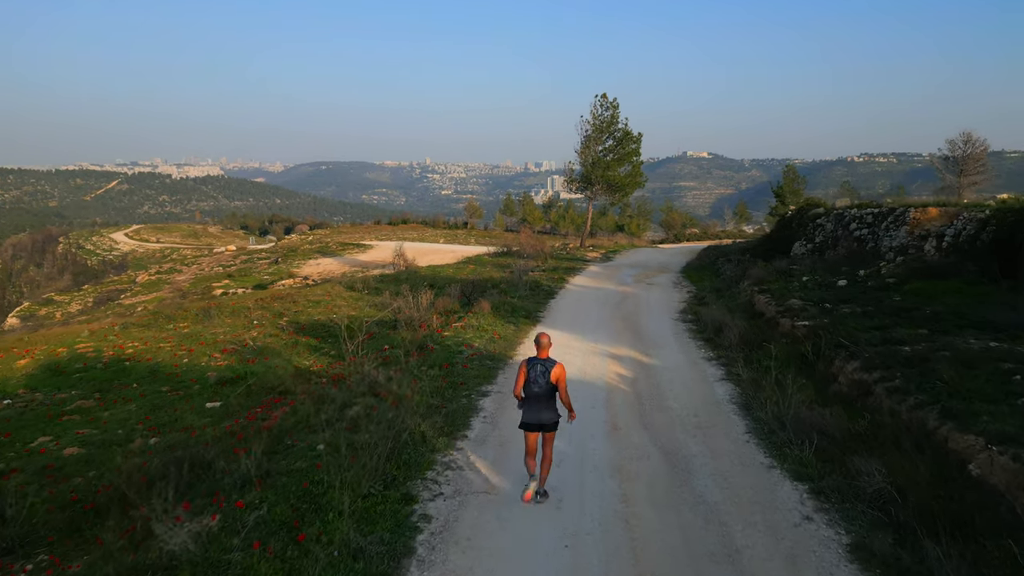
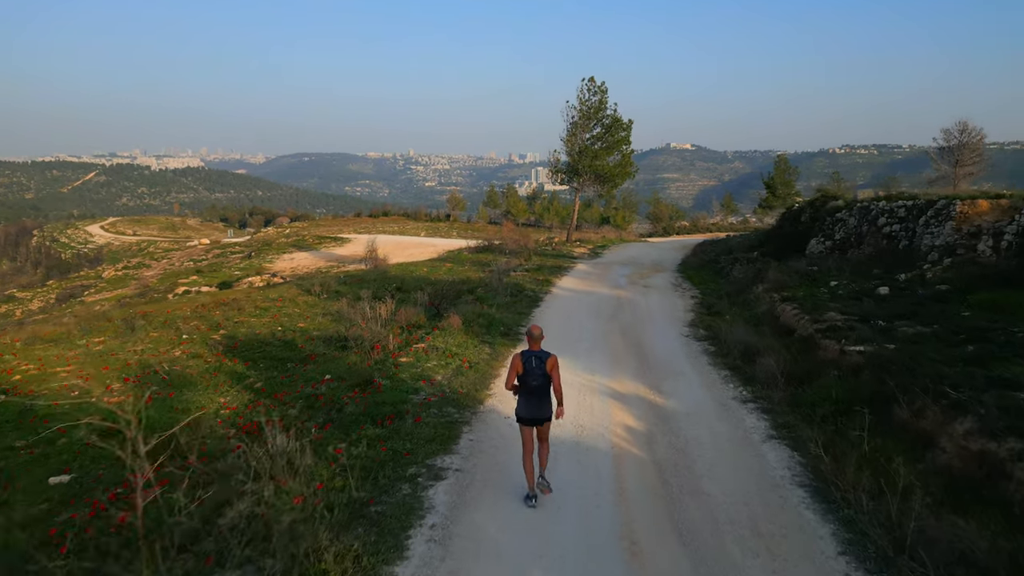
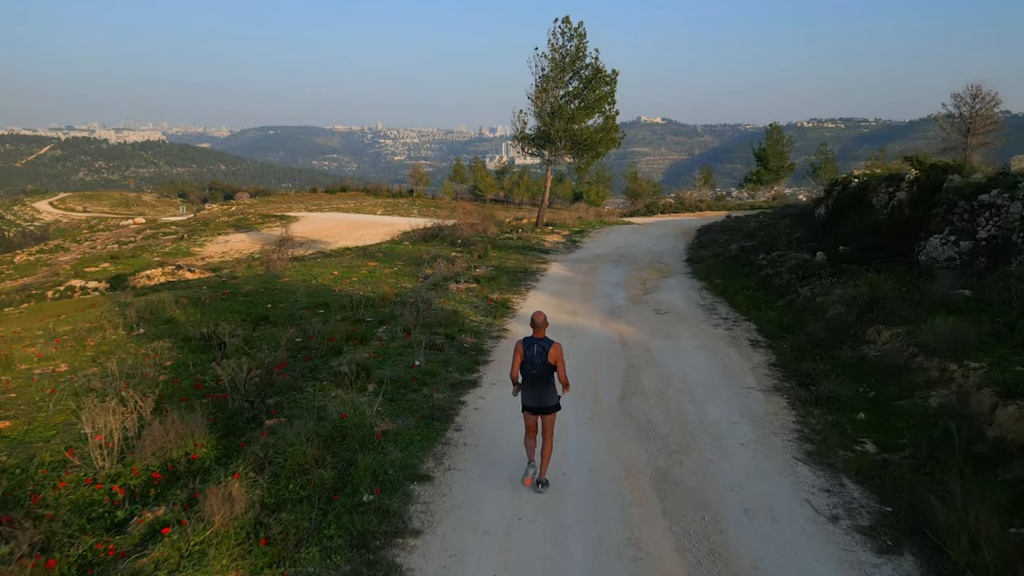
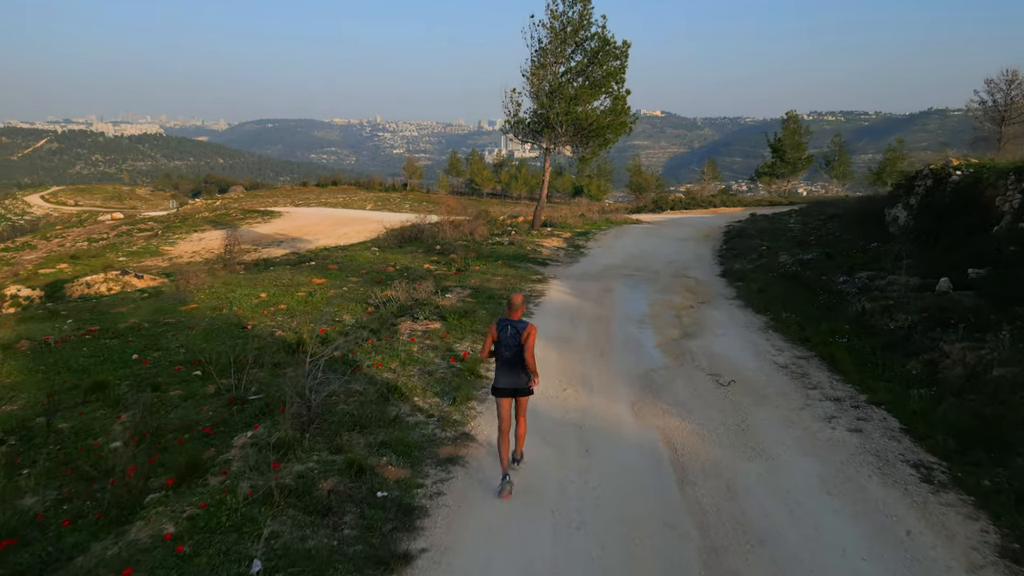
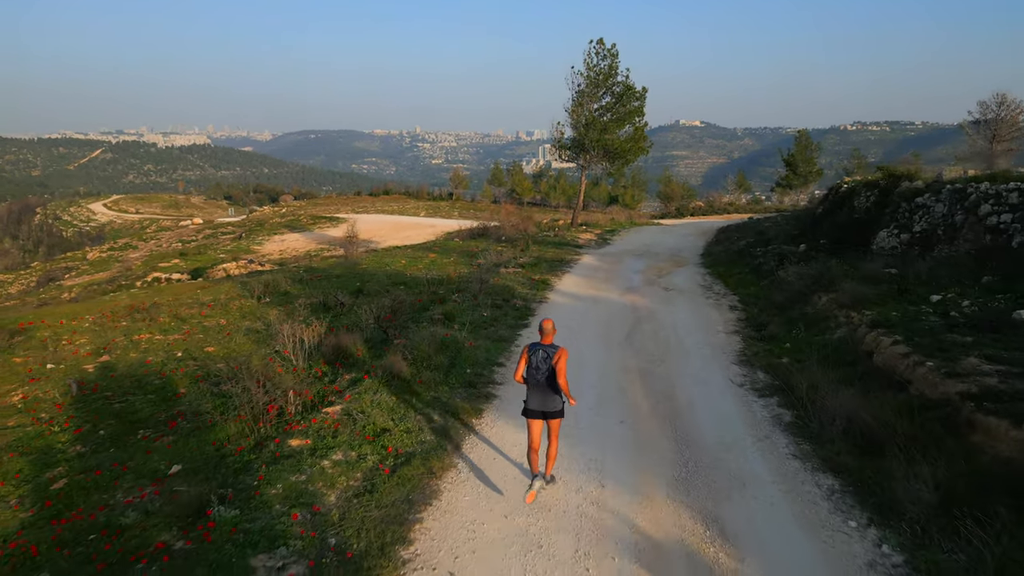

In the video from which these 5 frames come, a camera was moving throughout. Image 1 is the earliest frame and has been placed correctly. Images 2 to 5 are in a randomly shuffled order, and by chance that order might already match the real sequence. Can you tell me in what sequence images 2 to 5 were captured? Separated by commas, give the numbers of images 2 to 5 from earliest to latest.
2, 5, 3, 4
